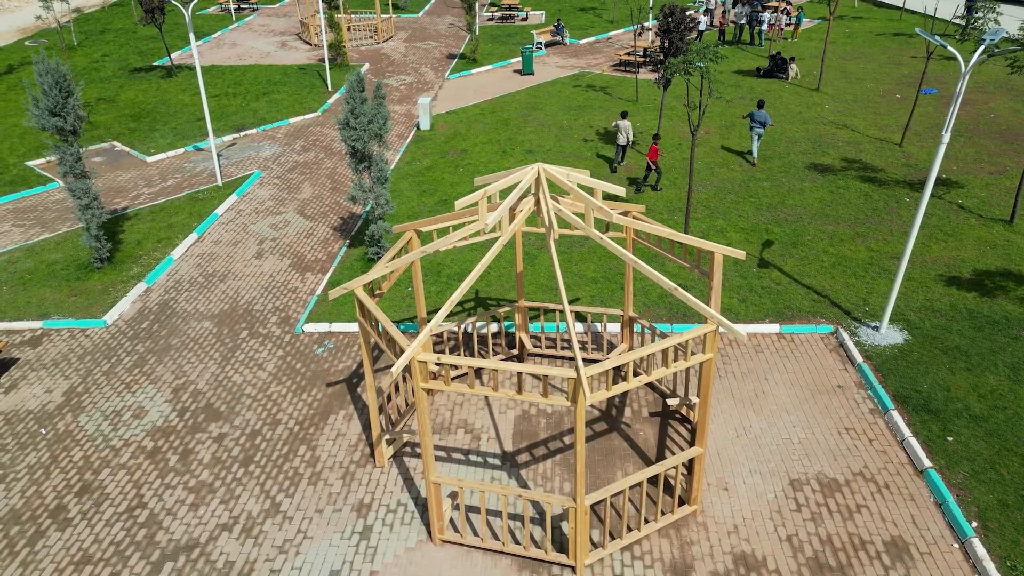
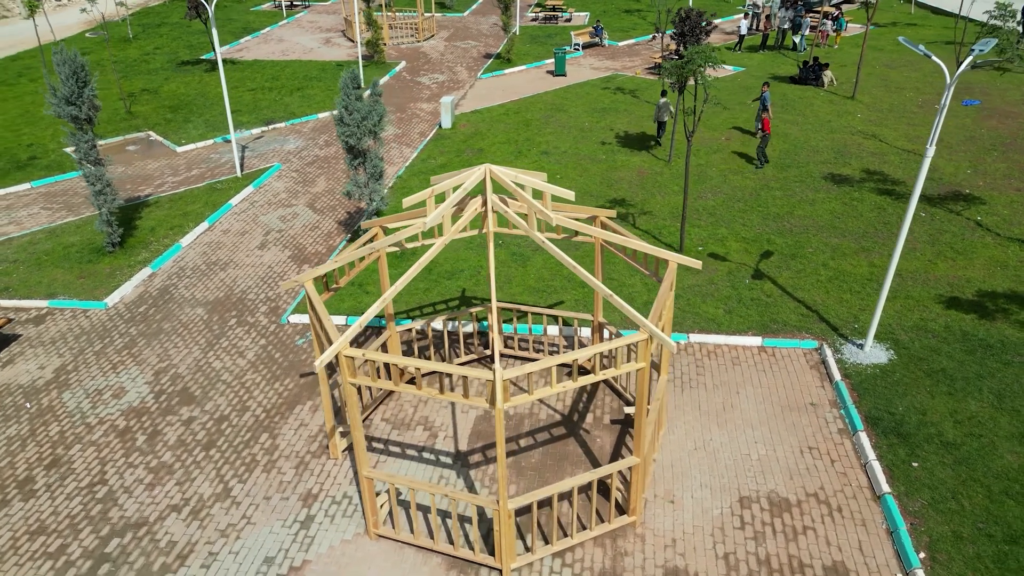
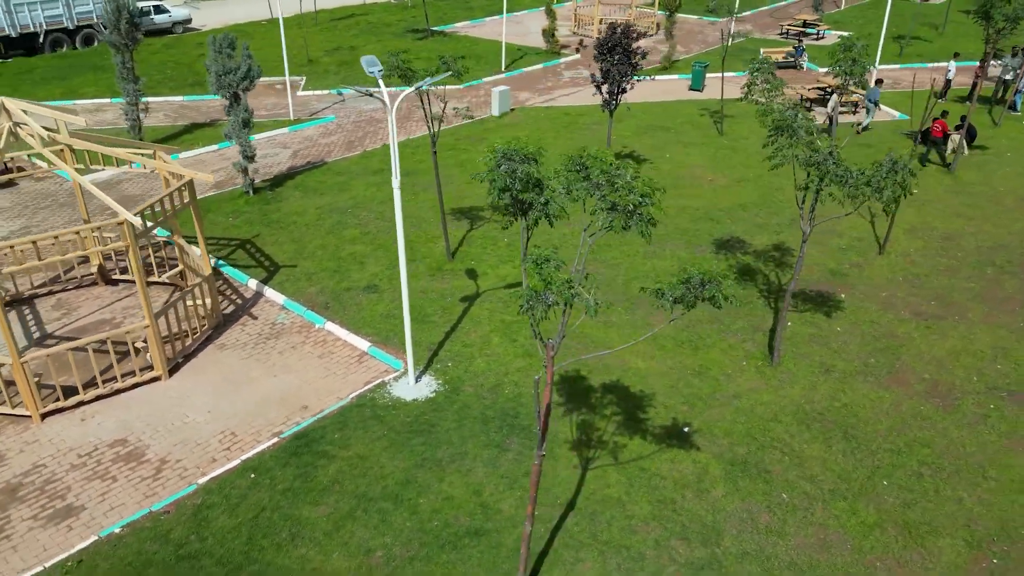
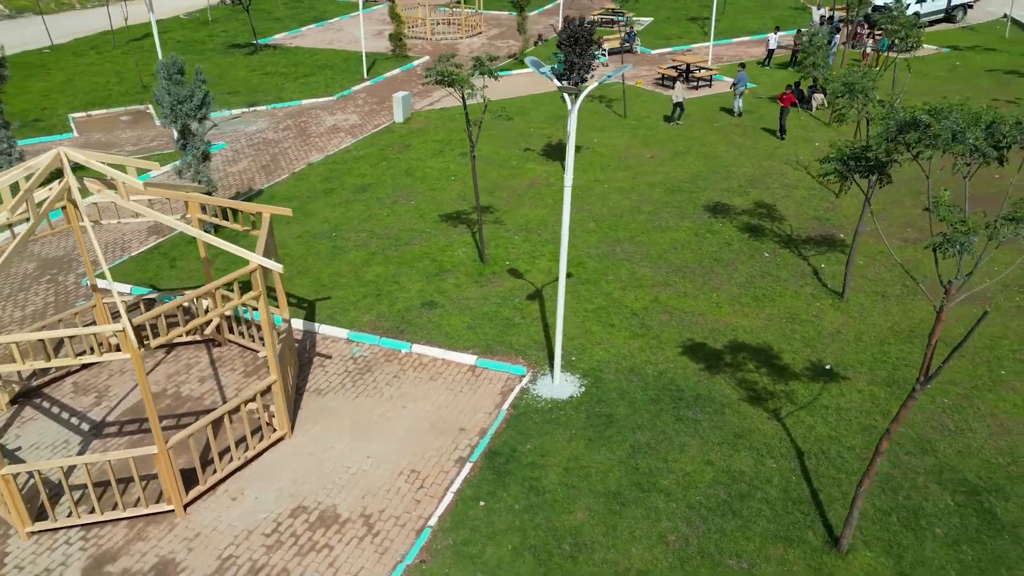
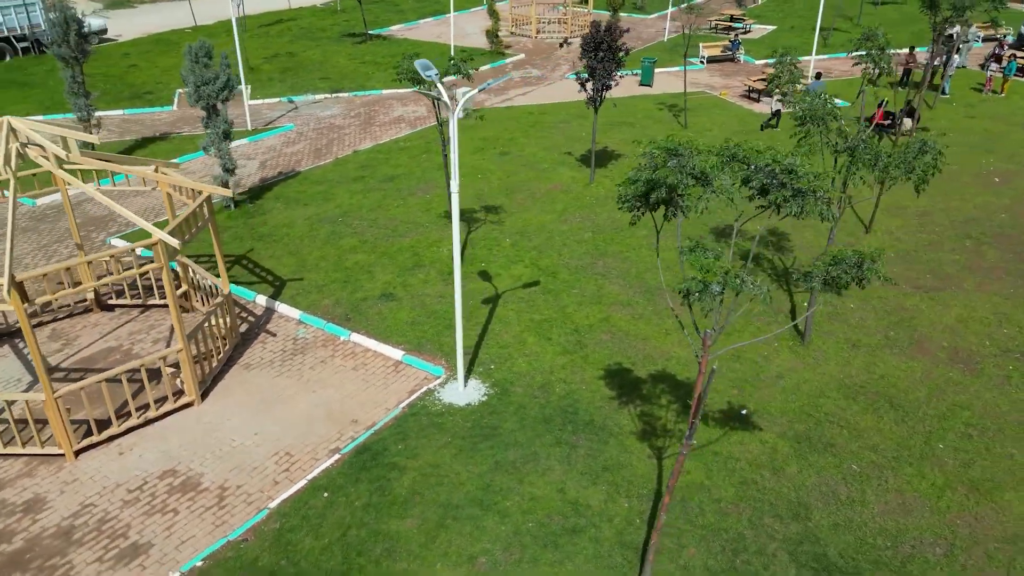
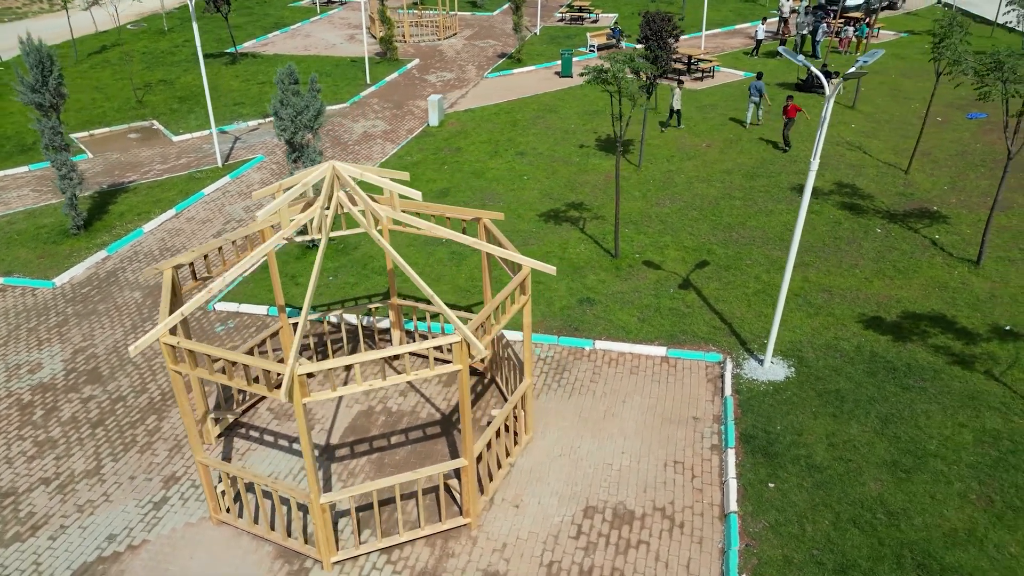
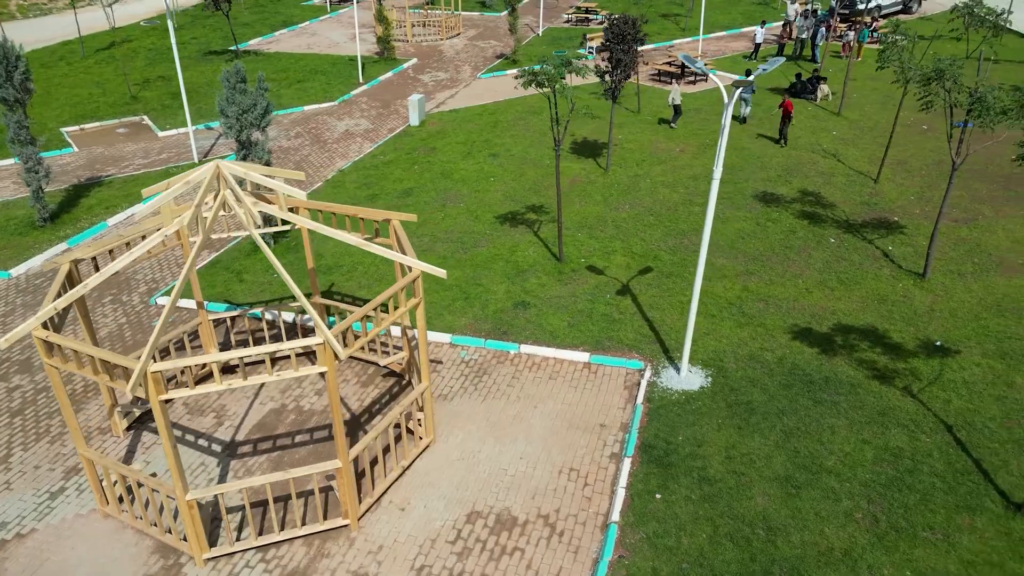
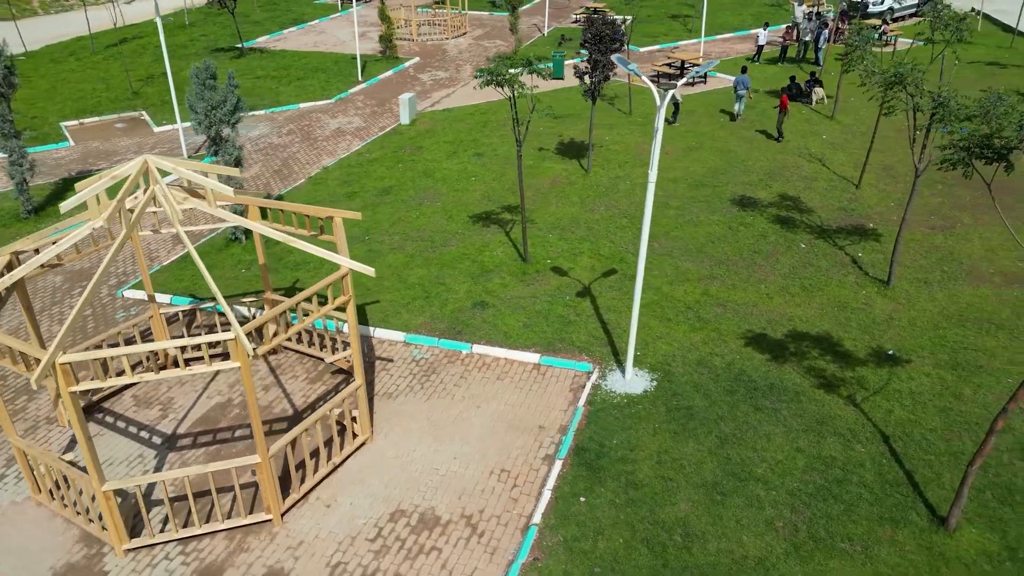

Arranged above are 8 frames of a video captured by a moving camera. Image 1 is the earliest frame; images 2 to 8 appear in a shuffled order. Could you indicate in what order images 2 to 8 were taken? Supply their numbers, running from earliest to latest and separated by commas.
2, 6, 7, 8, 4, 5, 3
